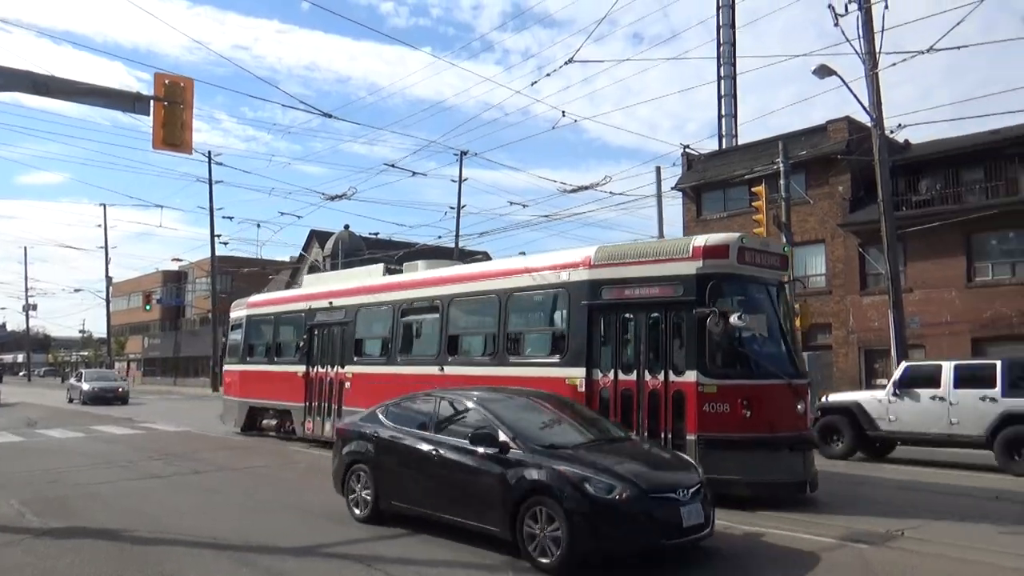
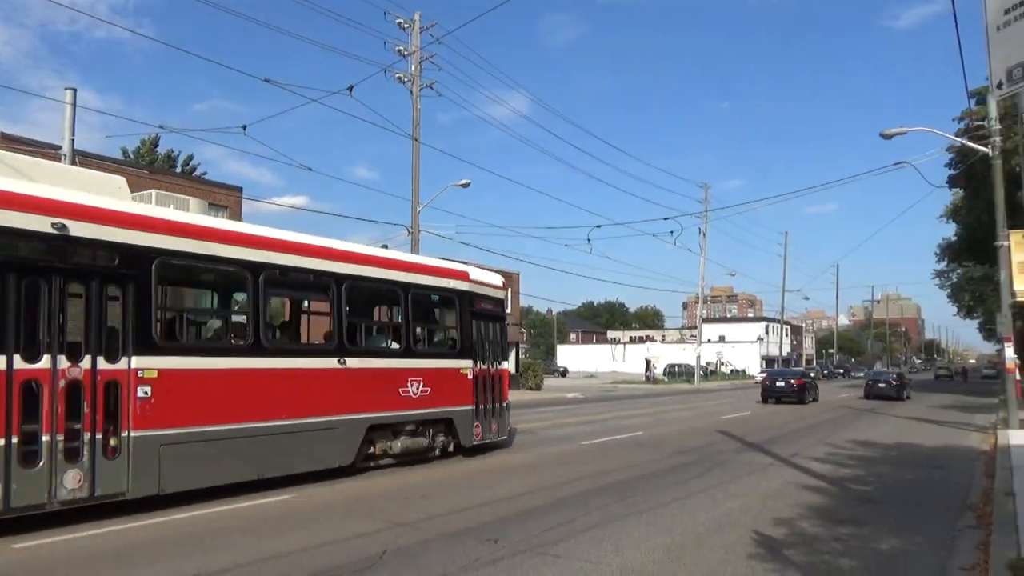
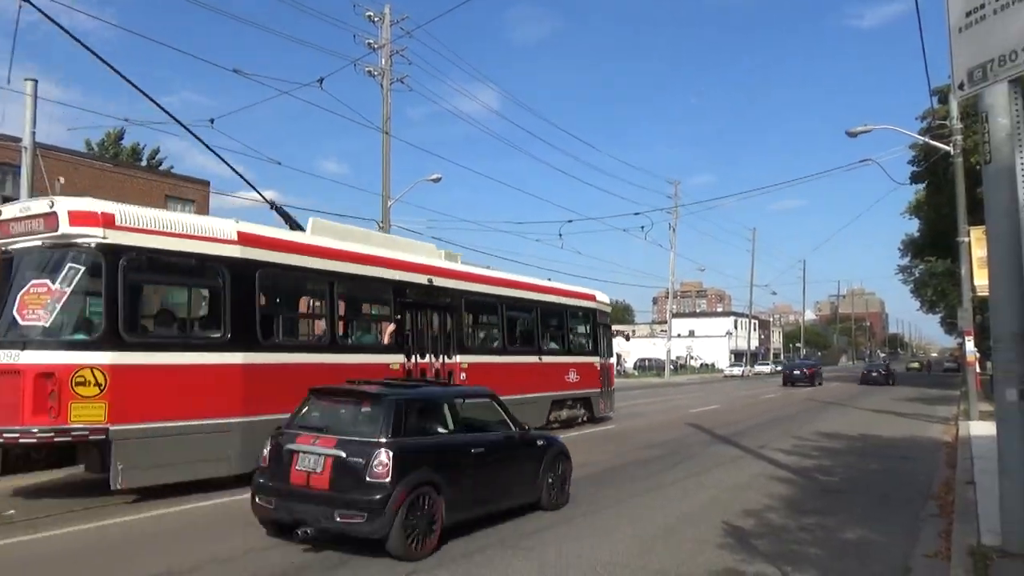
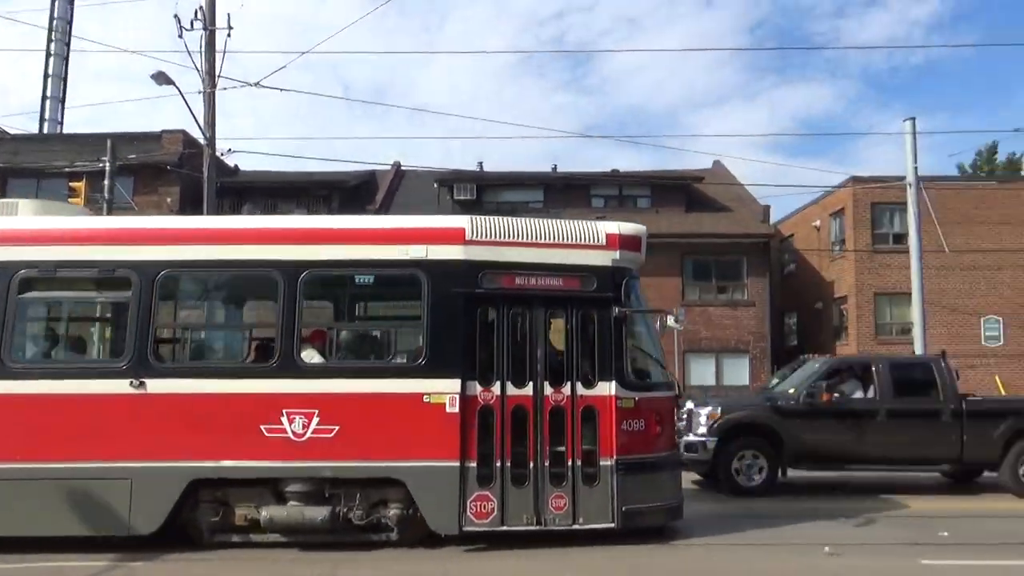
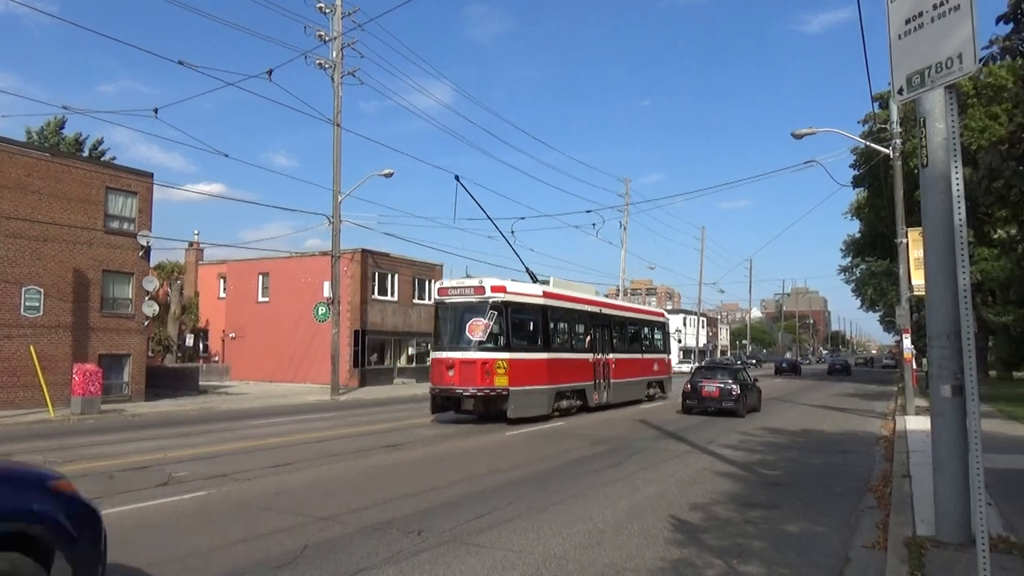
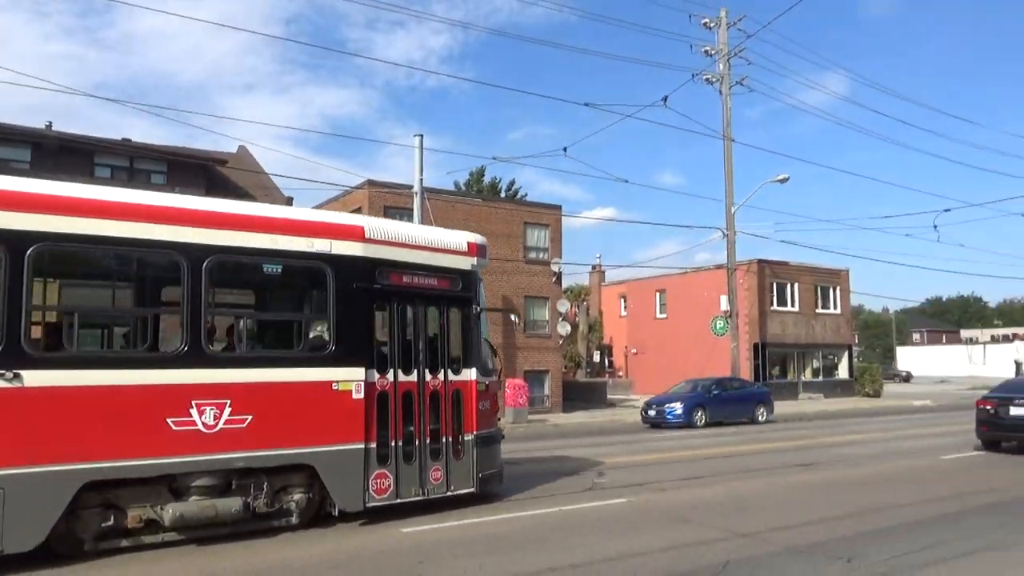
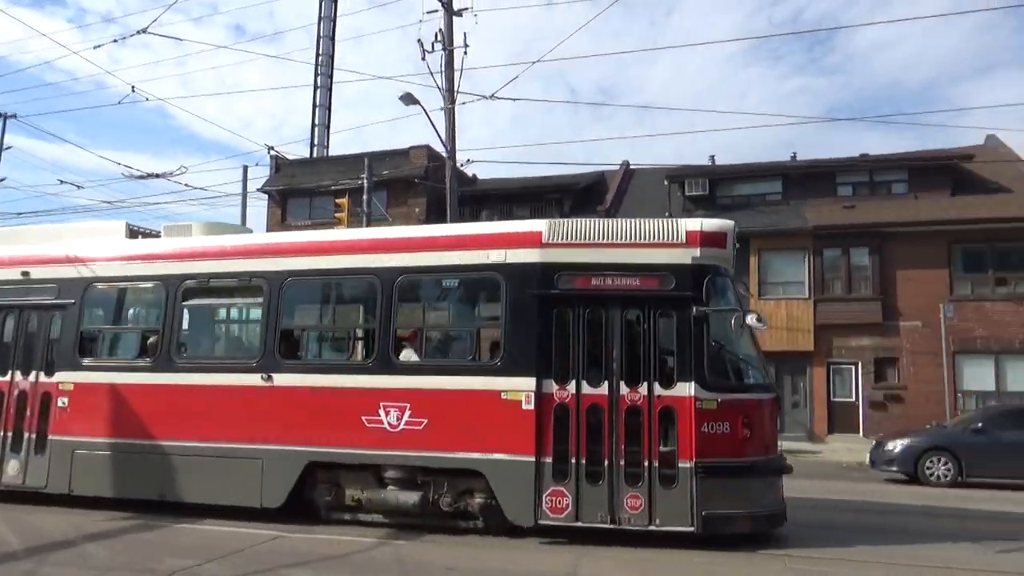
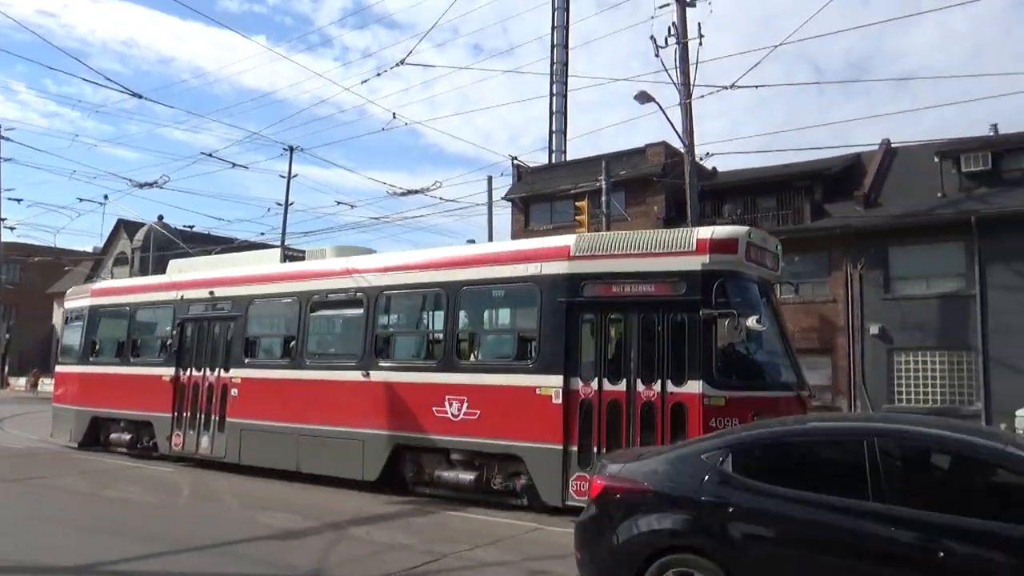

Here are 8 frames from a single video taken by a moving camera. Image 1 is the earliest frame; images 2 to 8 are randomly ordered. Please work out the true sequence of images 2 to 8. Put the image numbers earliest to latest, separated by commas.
8, 7, 4, 6, 2, 3, 5
